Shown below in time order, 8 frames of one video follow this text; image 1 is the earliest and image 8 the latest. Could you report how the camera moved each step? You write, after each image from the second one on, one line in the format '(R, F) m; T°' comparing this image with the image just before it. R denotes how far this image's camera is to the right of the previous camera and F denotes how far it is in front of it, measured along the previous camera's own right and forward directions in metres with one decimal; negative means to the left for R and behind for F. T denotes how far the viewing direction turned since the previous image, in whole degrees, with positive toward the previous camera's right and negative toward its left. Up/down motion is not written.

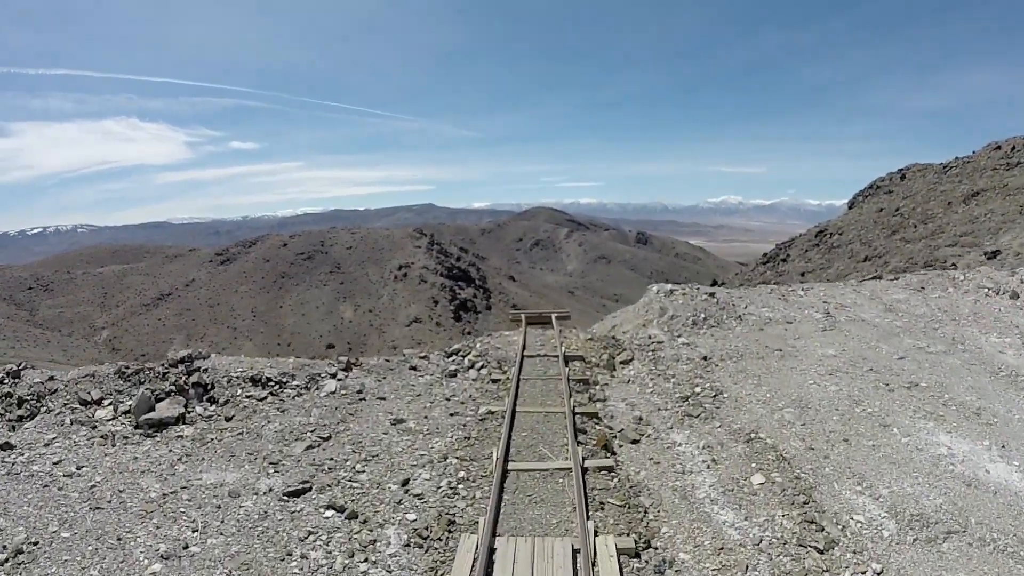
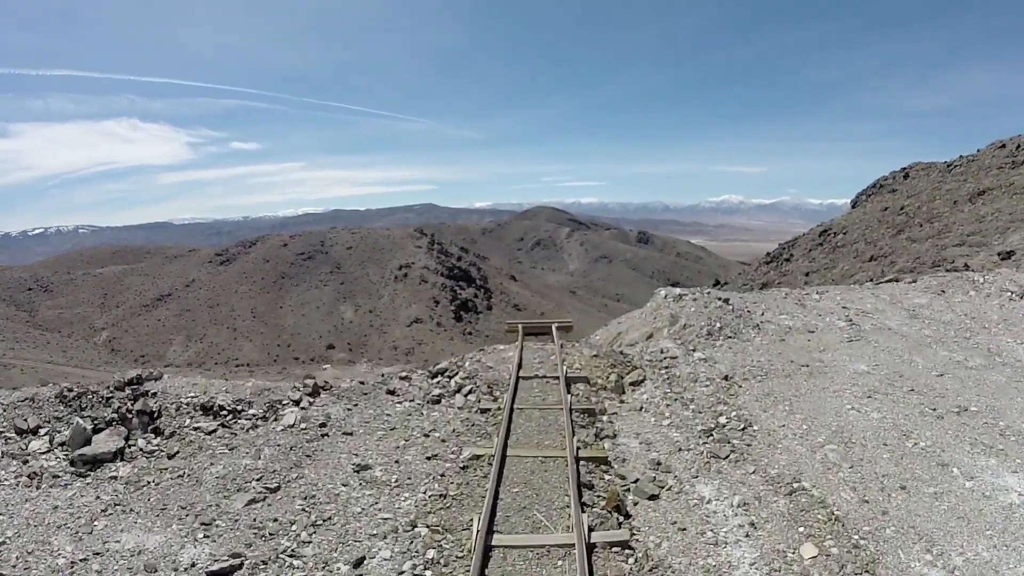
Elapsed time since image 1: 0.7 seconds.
(0.0, +0.4) m; 0°
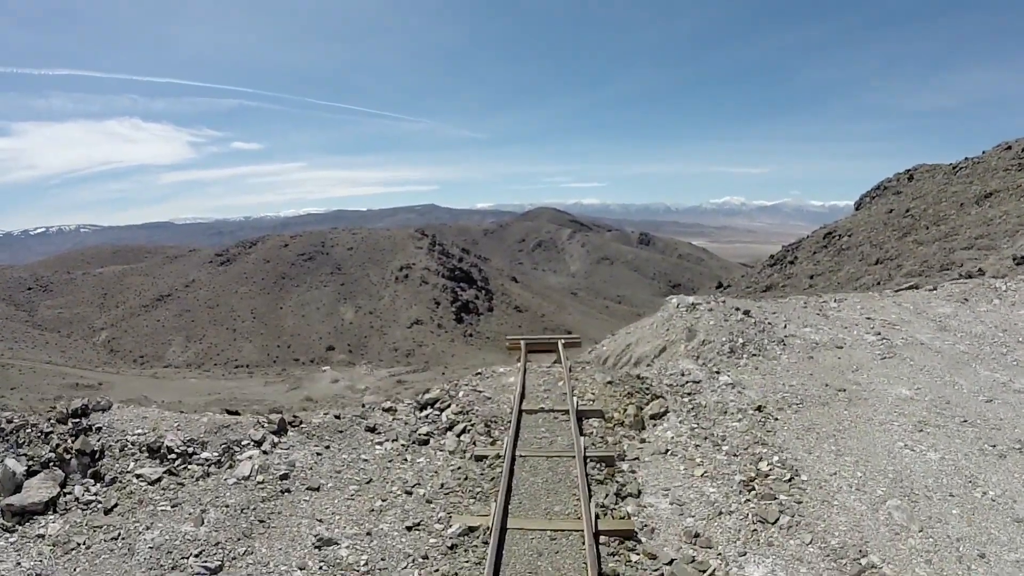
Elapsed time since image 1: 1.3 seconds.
(0.0, +0.4) m; 0°
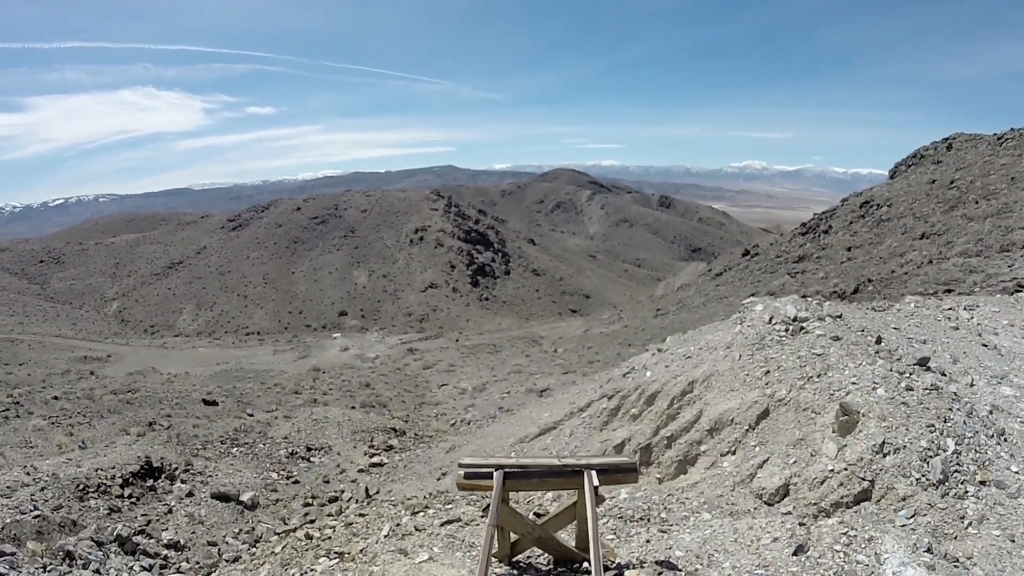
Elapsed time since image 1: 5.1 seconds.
(+0.2, +2.1) m; -2°
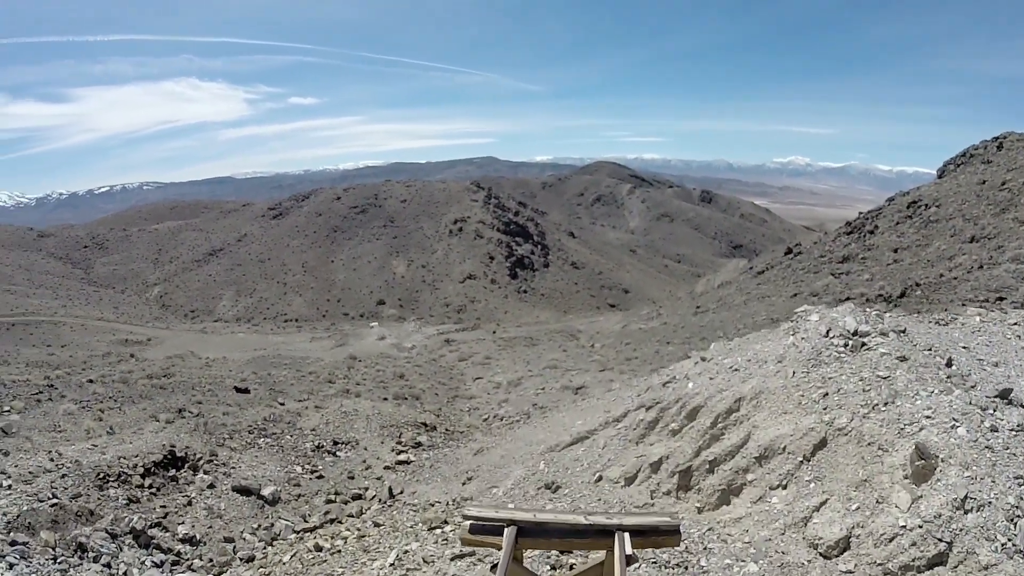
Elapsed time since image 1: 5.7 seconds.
(+0.1, +0.3) m; -3°
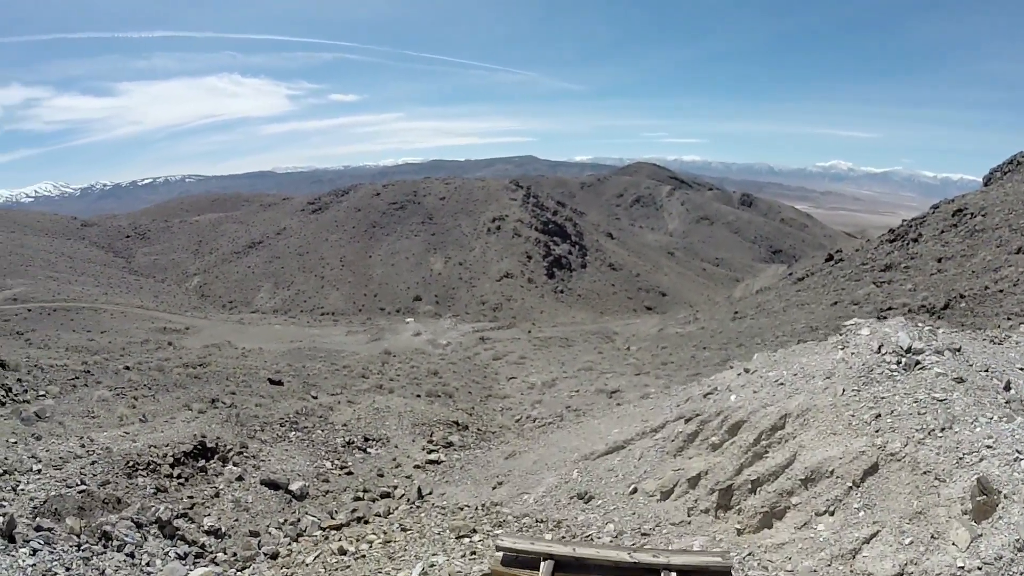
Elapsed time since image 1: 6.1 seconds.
(0.0, +0.2) m; -3°
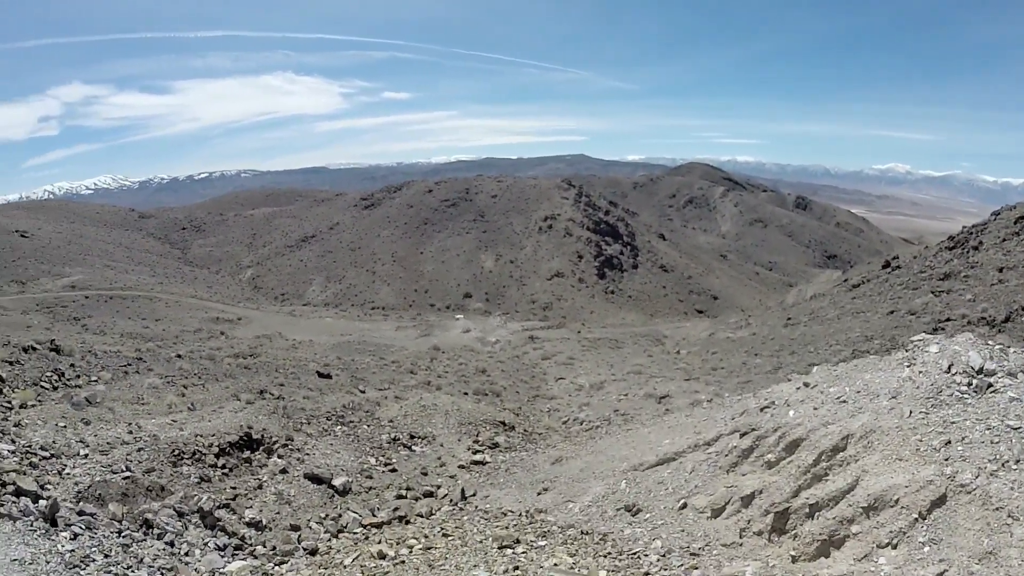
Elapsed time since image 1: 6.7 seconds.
(+0.1, +0.2) m; -4°
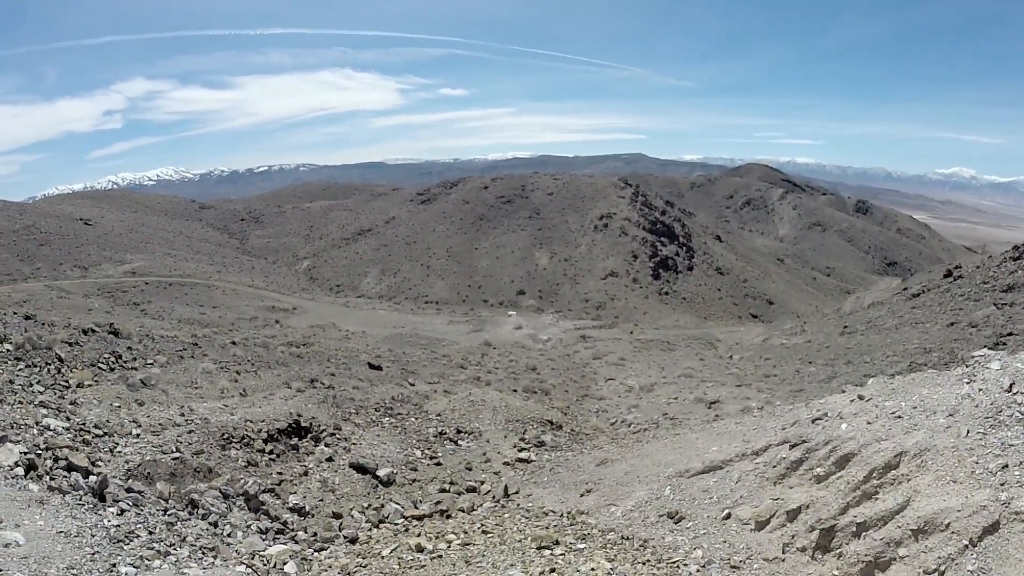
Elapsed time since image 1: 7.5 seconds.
(+0.2, +0.1) m; -5°
